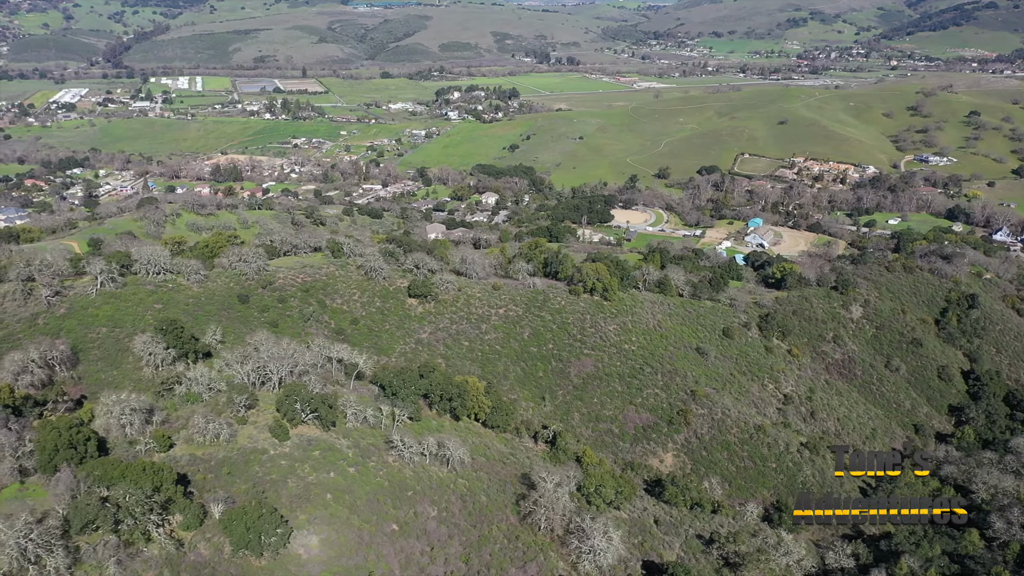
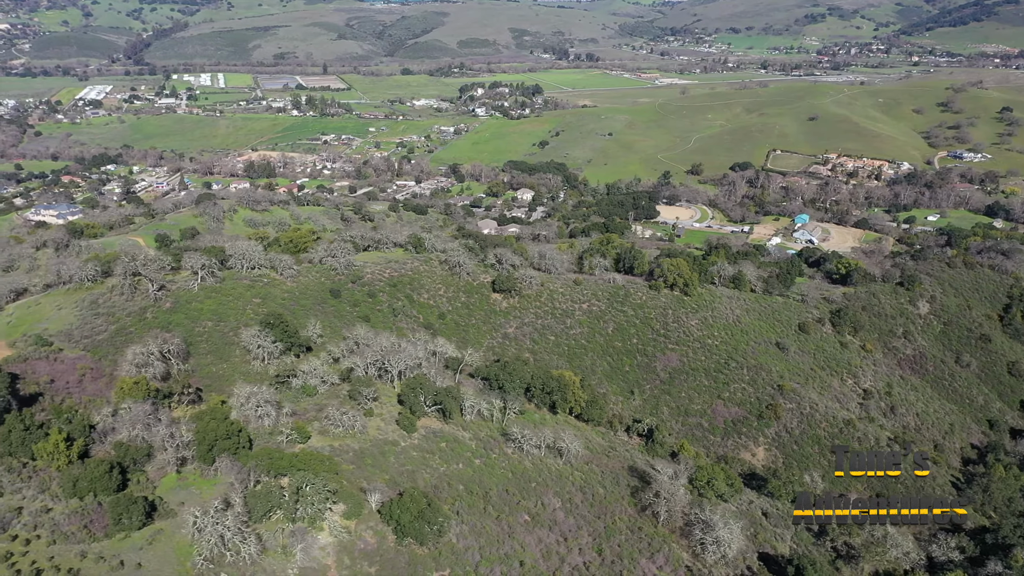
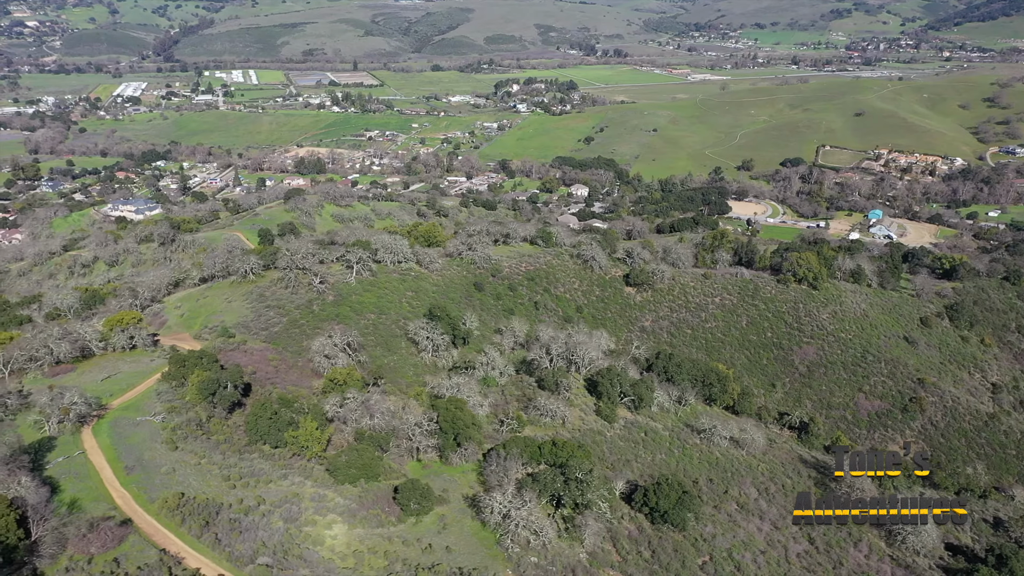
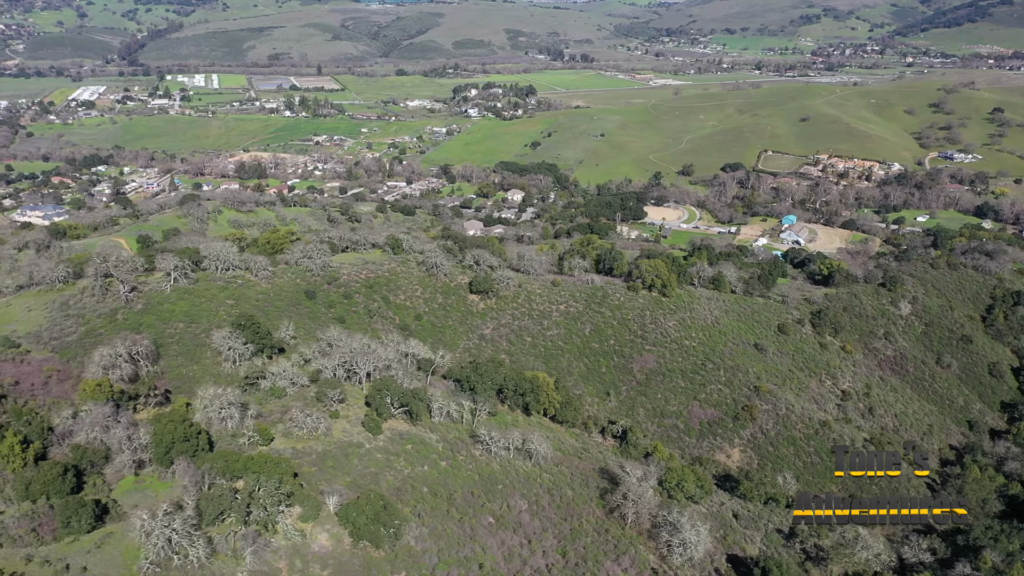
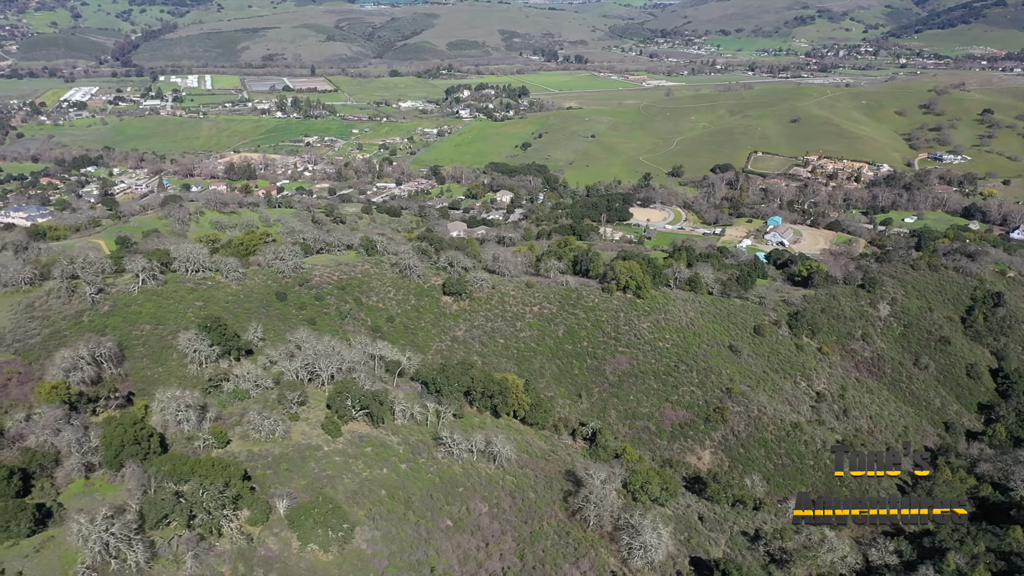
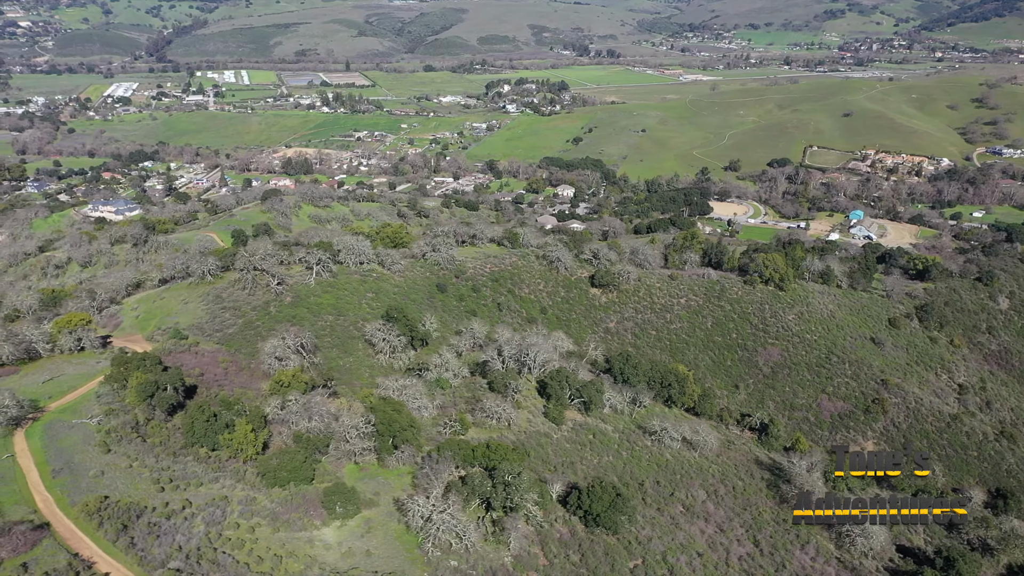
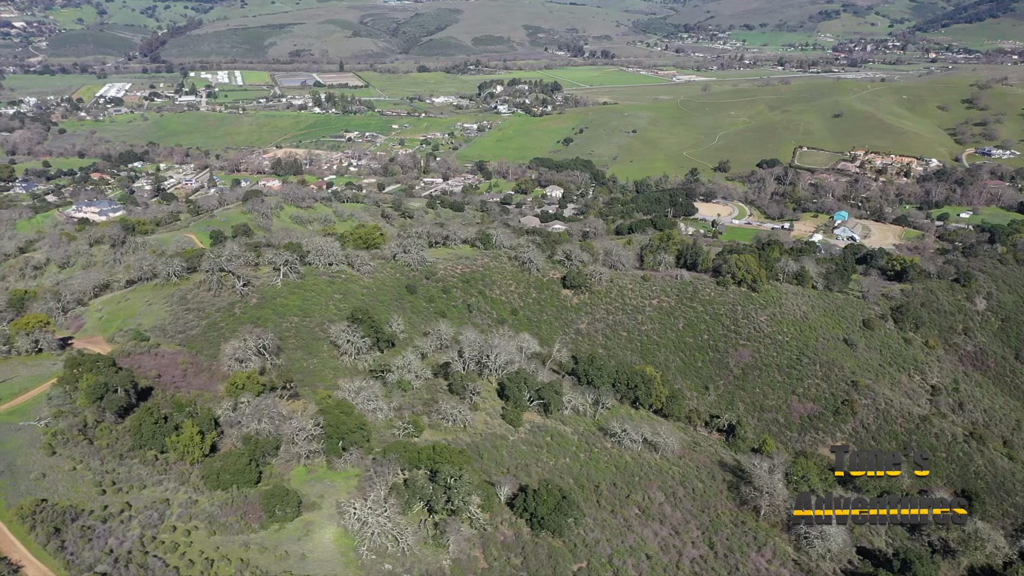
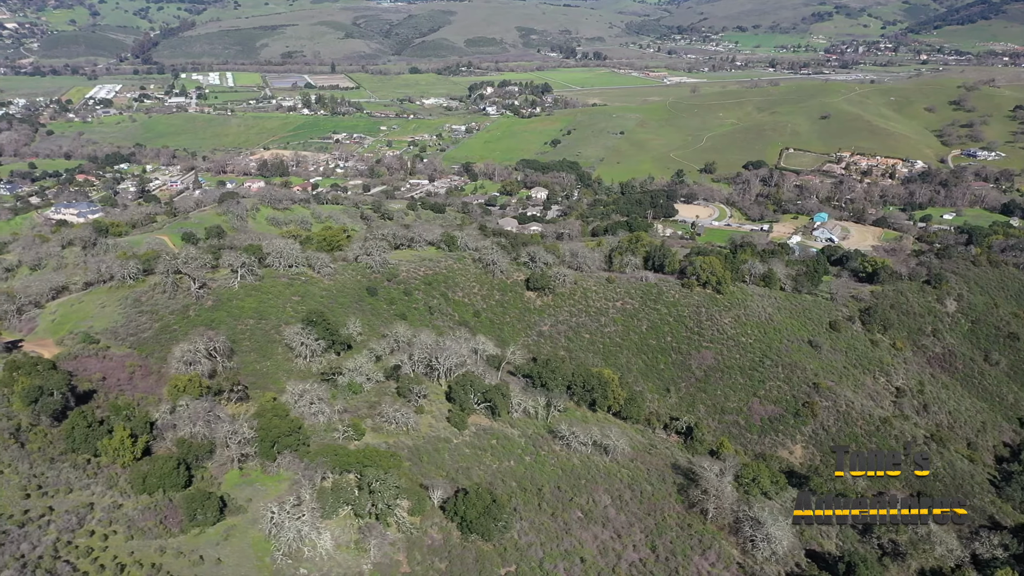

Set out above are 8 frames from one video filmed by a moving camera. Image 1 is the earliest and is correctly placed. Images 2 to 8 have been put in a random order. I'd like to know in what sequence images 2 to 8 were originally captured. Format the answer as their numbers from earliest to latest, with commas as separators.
5, 4, 2, 8, 7, 6, 3
